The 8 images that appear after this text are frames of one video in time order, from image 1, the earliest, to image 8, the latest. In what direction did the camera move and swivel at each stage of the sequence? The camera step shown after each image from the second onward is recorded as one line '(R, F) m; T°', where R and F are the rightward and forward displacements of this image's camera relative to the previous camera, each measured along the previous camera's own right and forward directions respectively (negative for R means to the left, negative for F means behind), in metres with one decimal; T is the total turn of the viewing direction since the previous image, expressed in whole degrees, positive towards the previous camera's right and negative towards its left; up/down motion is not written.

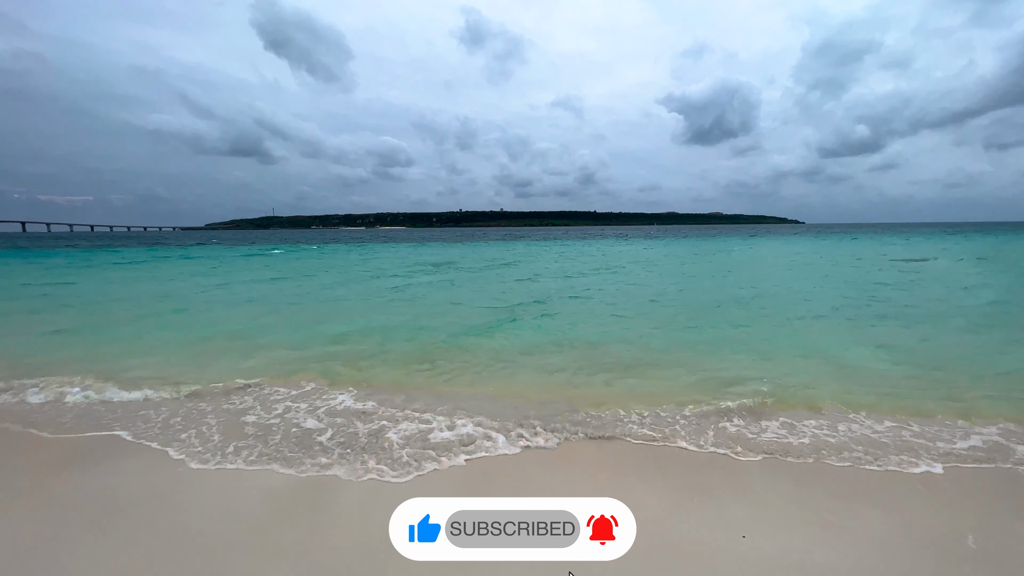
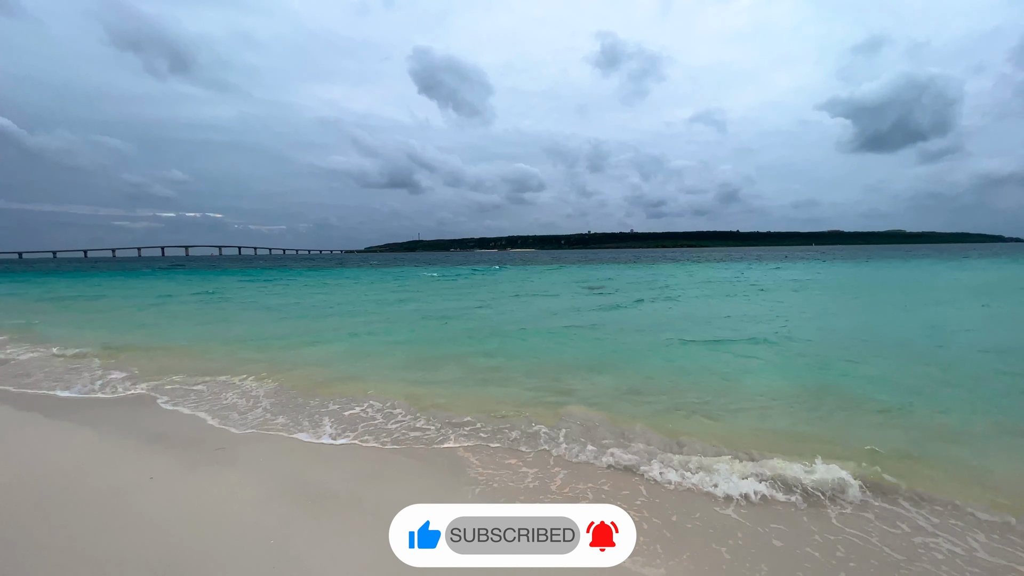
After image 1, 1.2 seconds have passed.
(-1.4, +0.2) m; -16°
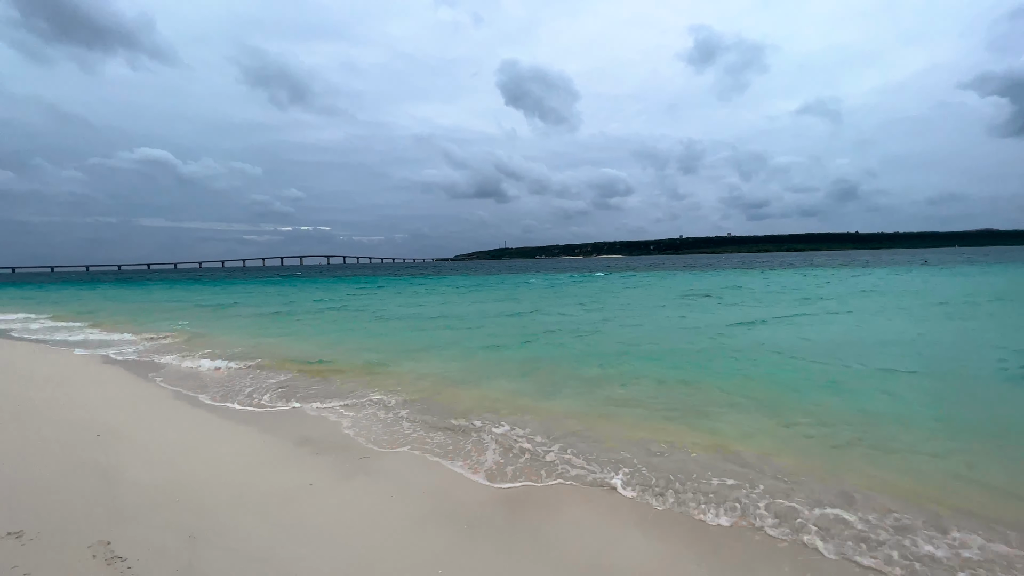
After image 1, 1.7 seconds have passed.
(-0.6, +0.3) m; -11°
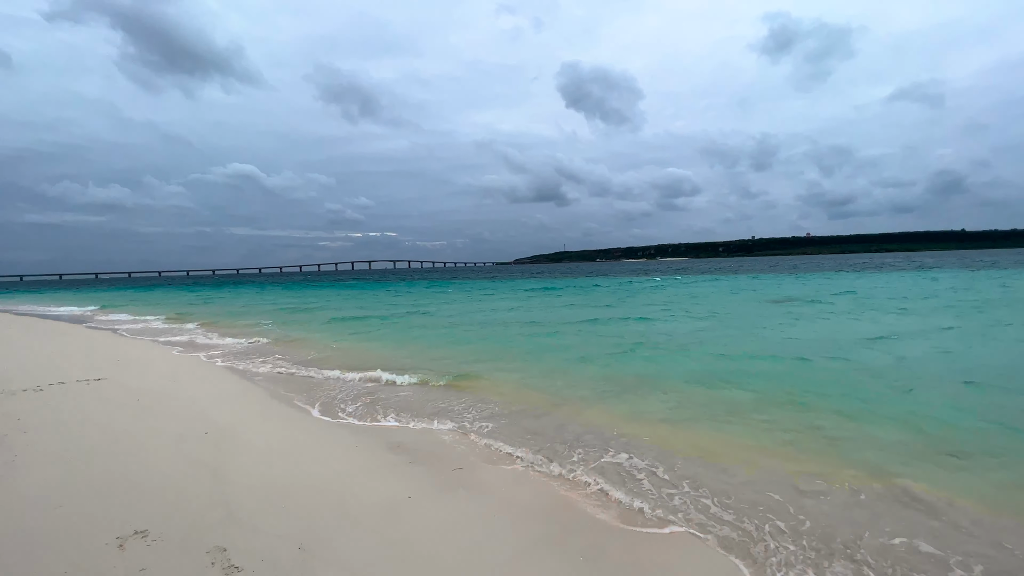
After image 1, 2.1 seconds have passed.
(-0.4, +0.3) m; -8°
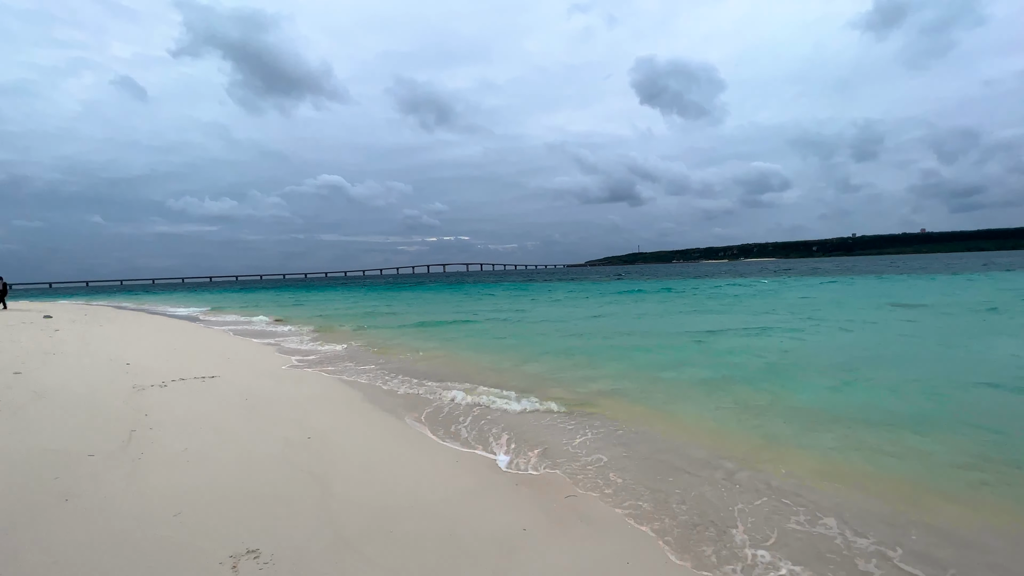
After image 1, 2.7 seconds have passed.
(-0.5, +0.5) m; -9°
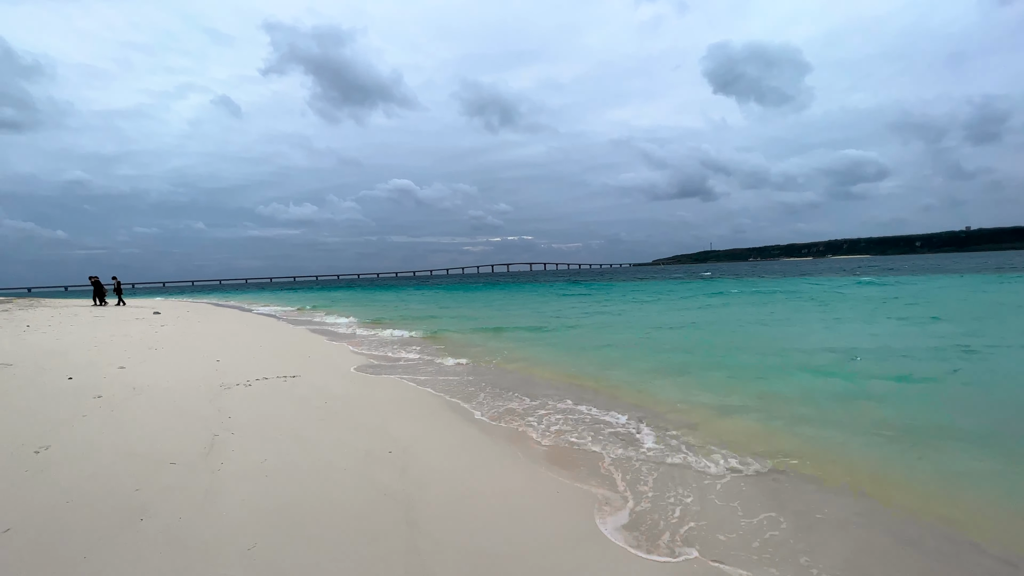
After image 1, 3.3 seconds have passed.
(-0.5, +0.8) m; -8°
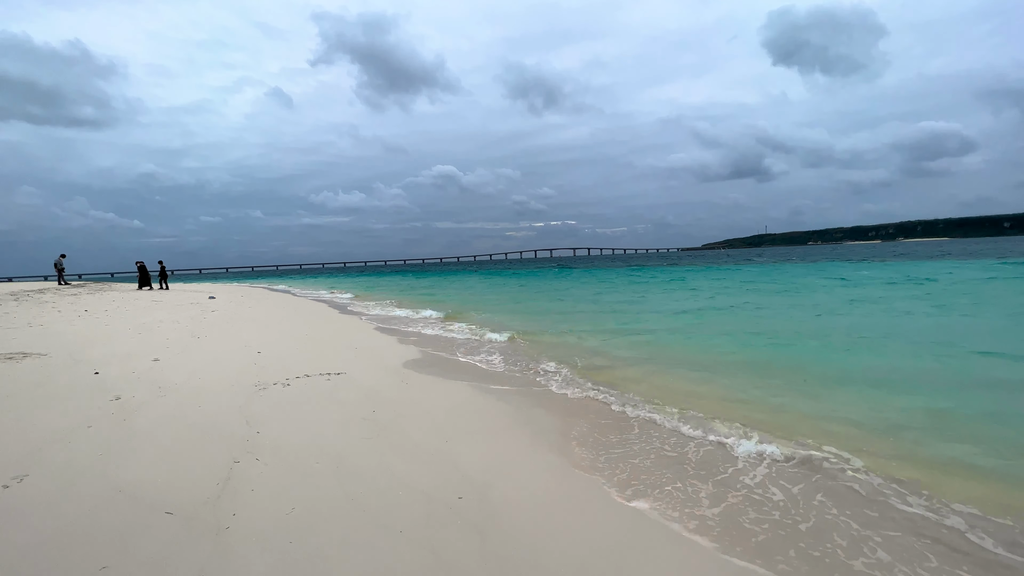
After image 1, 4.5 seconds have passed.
(-0.6, +1.6) m; -5°
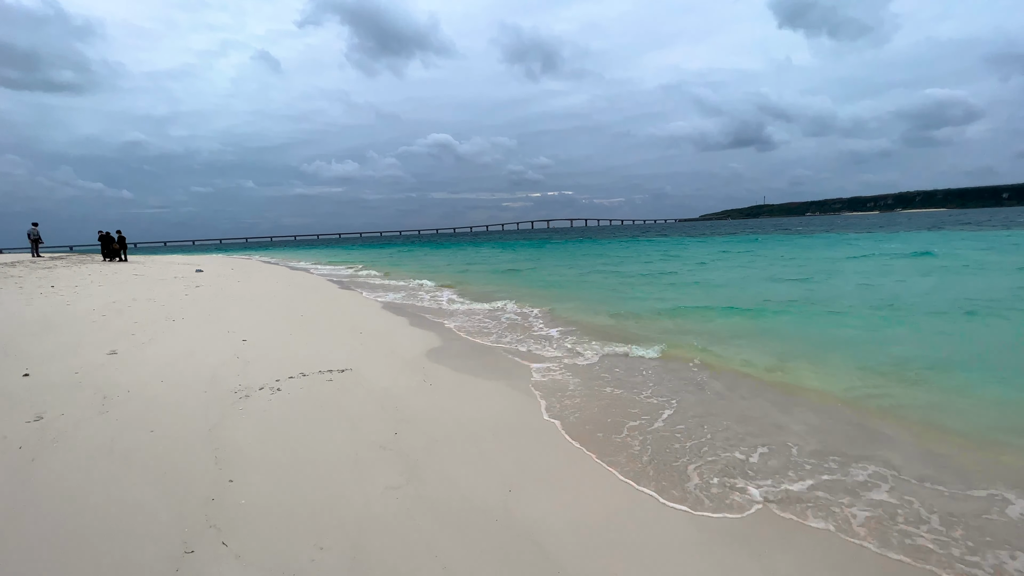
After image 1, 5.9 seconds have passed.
(-0.8, +1.8) m; +1°
